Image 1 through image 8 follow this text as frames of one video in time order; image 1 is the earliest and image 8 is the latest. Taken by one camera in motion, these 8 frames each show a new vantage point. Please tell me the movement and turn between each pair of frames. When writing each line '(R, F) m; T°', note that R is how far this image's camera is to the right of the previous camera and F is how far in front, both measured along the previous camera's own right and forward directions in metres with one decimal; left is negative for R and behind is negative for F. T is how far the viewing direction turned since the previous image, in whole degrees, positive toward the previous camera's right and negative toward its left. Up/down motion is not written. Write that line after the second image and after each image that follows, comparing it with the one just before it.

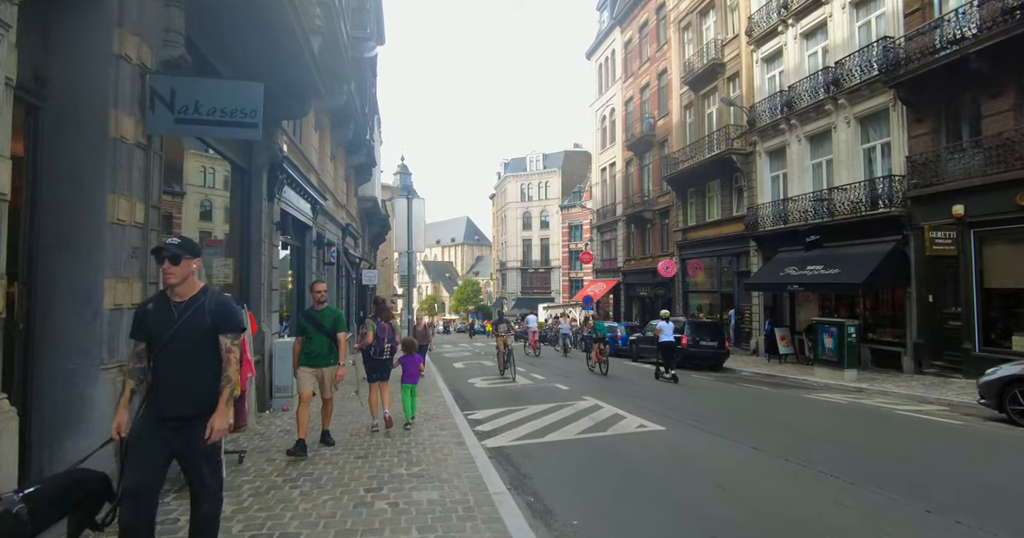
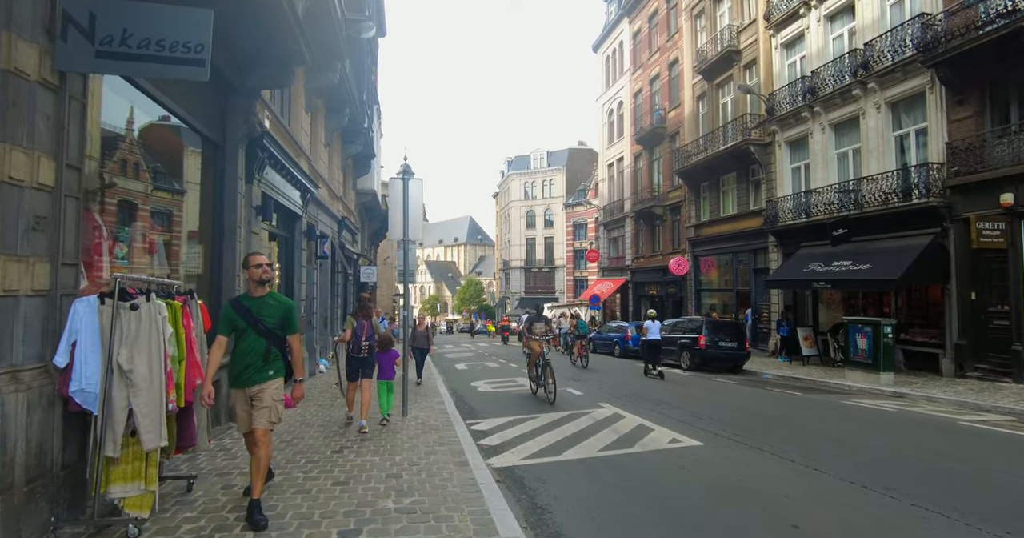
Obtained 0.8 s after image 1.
(-0.1, +1.1) m; 0°
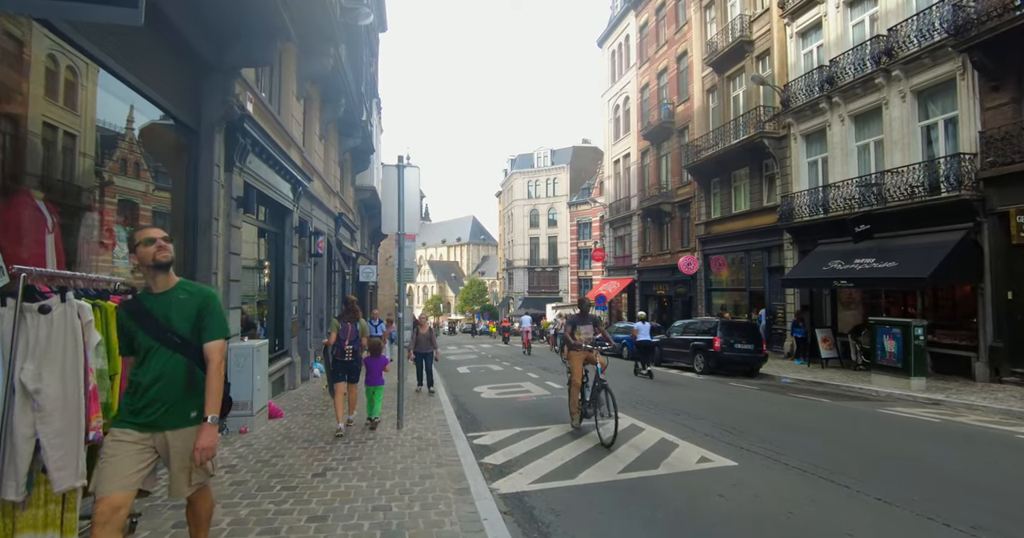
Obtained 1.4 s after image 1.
(0.0, +0.8) m; 0°
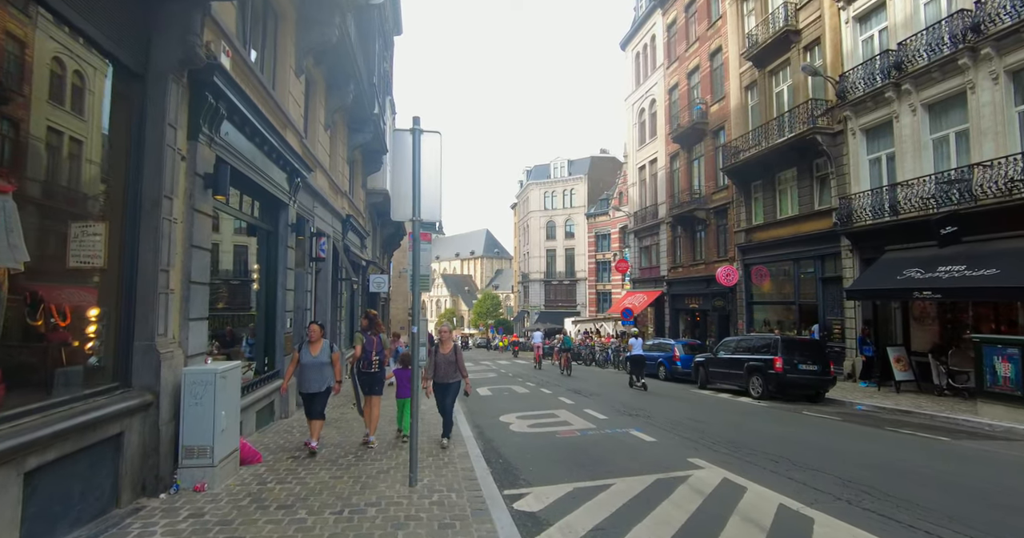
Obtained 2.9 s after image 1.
(-0.4, +2.0) m; -1°
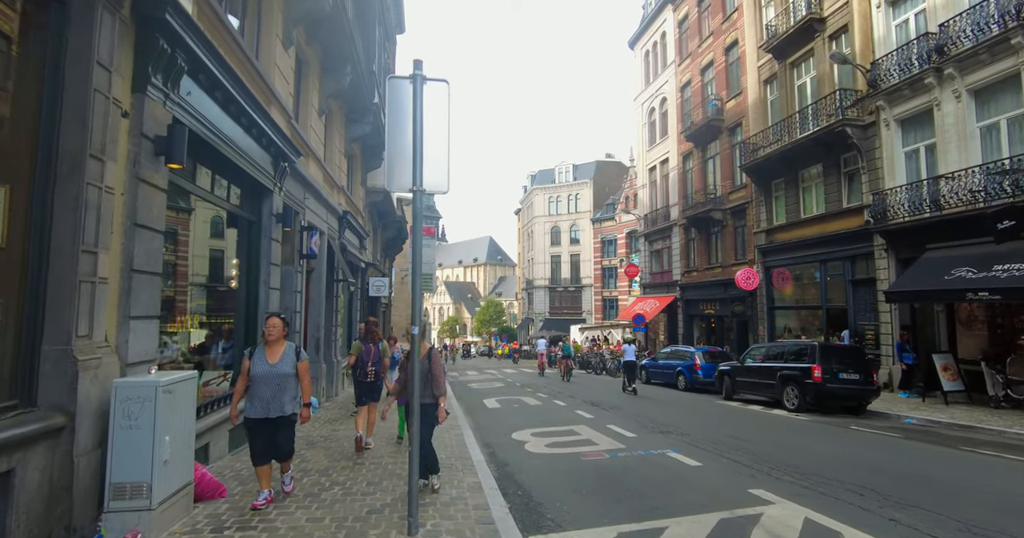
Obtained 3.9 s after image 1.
(-0.2, +1.3) m; 0°
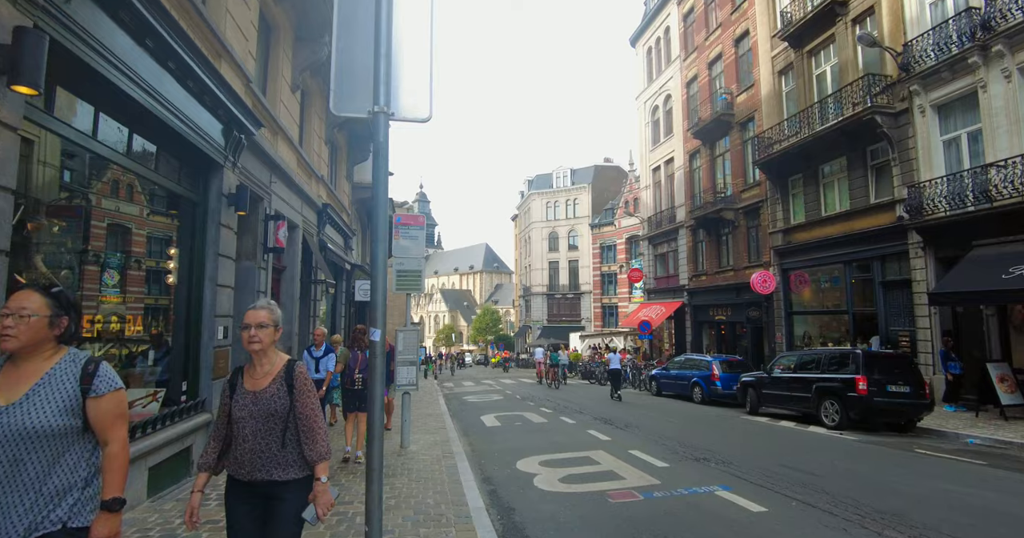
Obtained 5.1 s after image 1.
(-0.1, +1.6) m; 0°
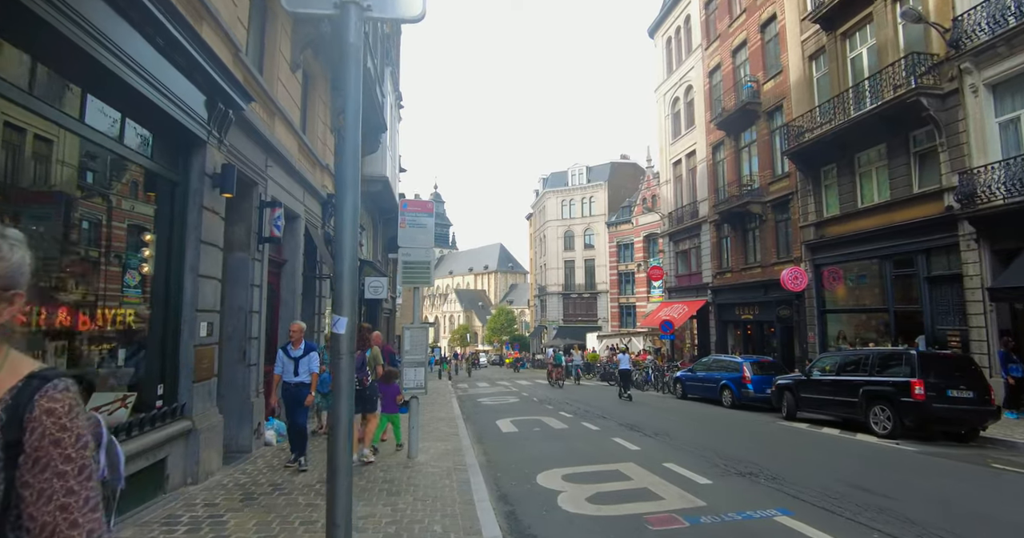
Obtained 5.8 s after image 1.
(-0.1, +0.9) m; -1°
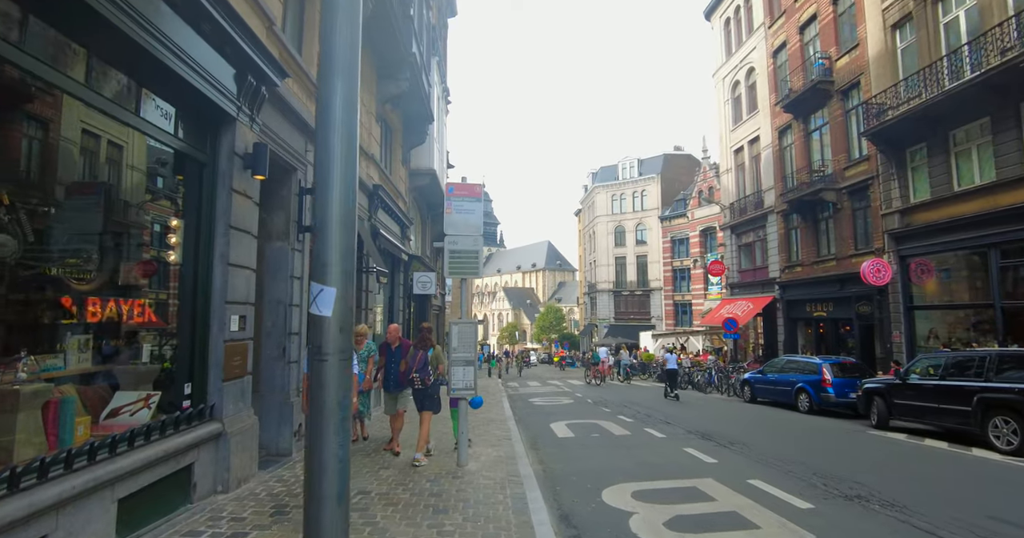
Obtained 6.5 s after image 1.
(-0.1, +0.9) m; -5°
